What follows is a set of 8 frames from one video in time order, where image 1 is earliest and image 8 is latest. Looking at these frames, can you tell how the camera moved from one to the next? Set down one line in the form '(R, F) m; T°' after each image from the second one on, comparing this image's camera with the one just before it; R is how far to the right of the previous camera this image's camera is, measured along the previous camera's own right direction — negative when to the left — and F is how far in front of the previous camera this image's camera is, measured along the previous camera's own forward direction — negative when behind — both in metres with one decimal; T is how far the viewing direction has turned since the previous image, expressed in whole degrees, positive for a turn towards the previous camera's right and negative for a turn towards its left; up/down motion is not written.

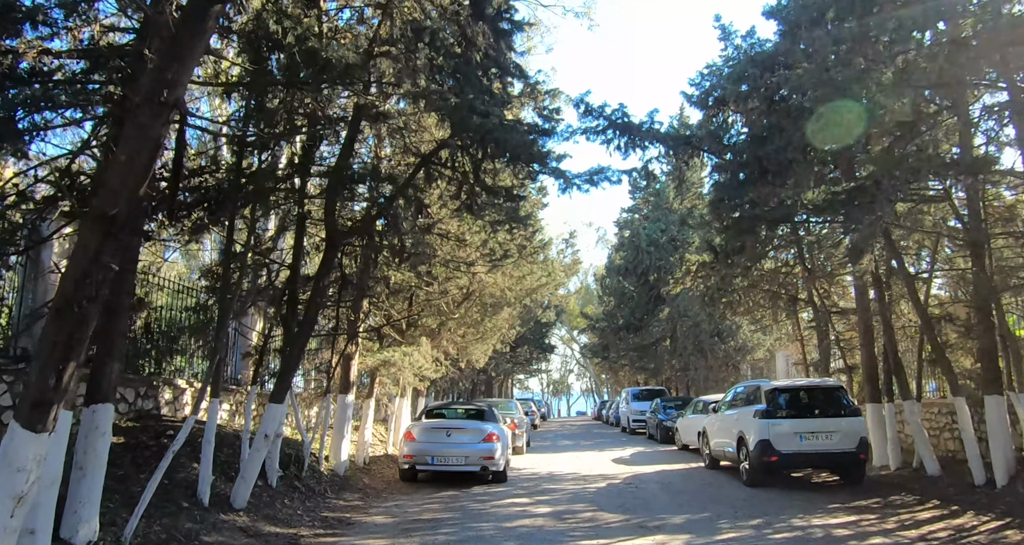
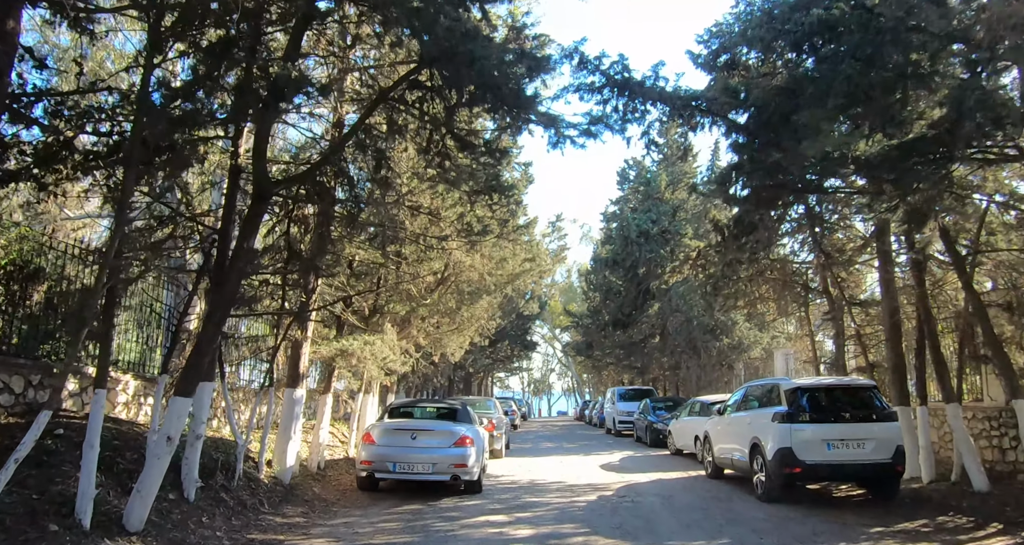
(0.0, +1.9) m; +1°
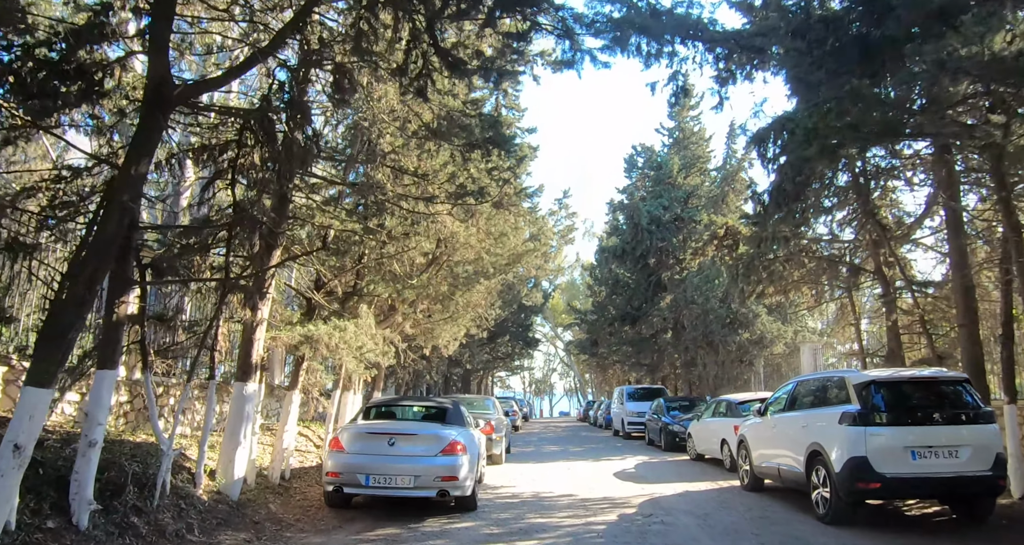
(0.0, +2.1) m; 0°
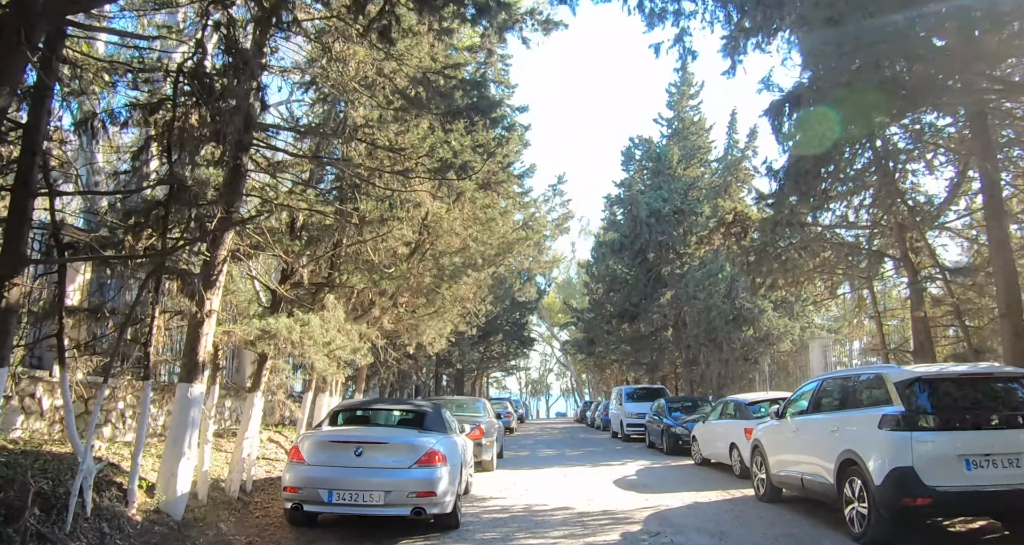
(+0.1, +1.2) m; 0°
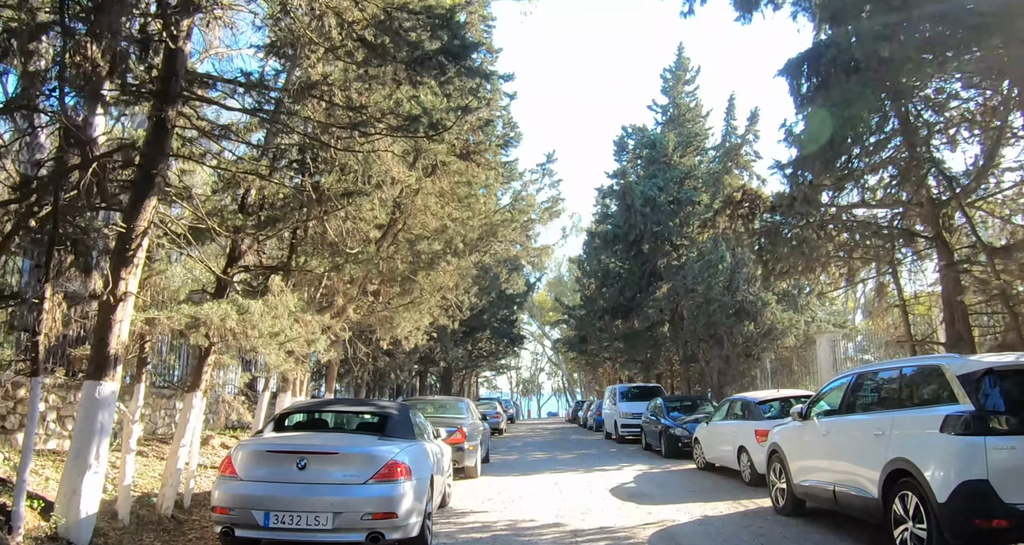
(+0.1, +1.4) m; +1°
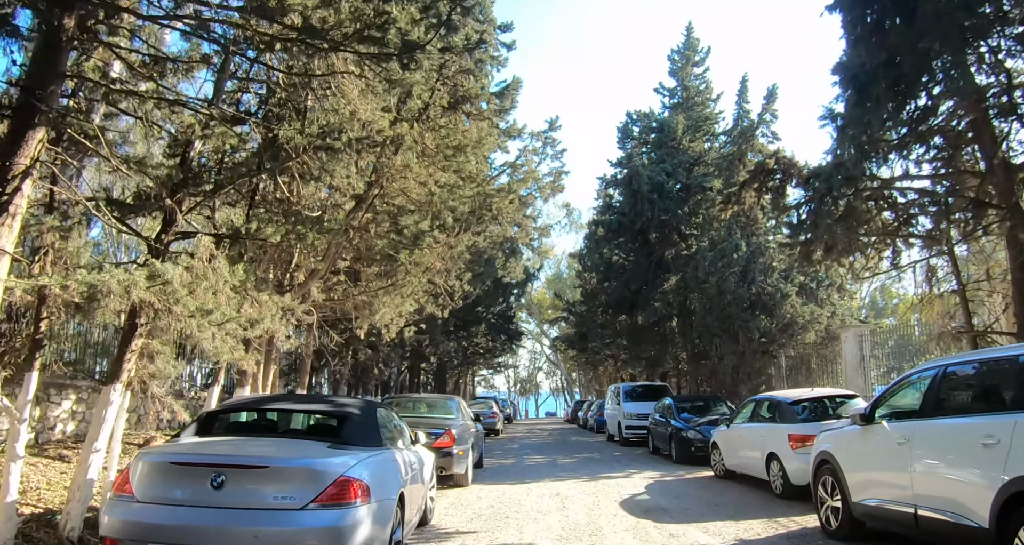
(0.0, +1.6) m; 0°
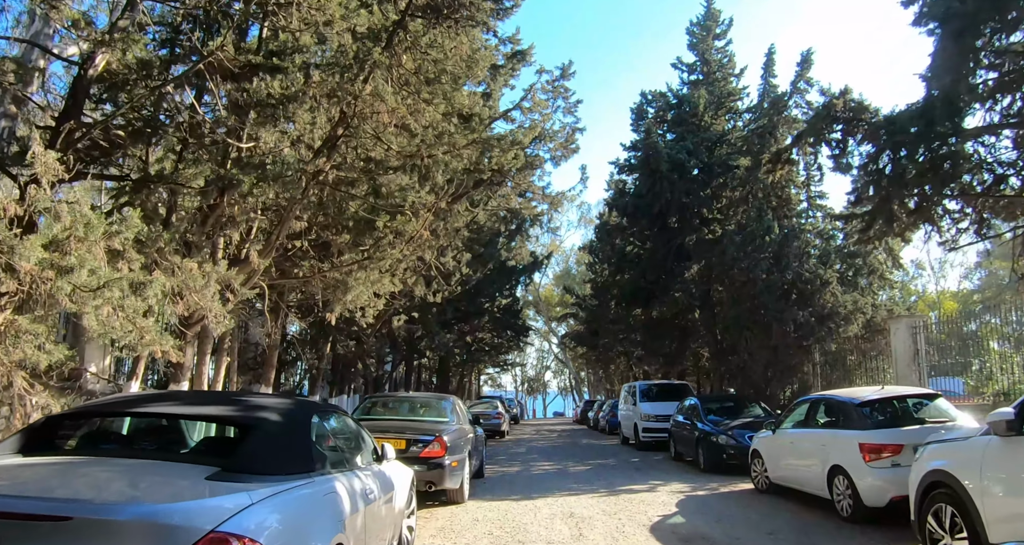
(0.0, +2.0) m; -1°
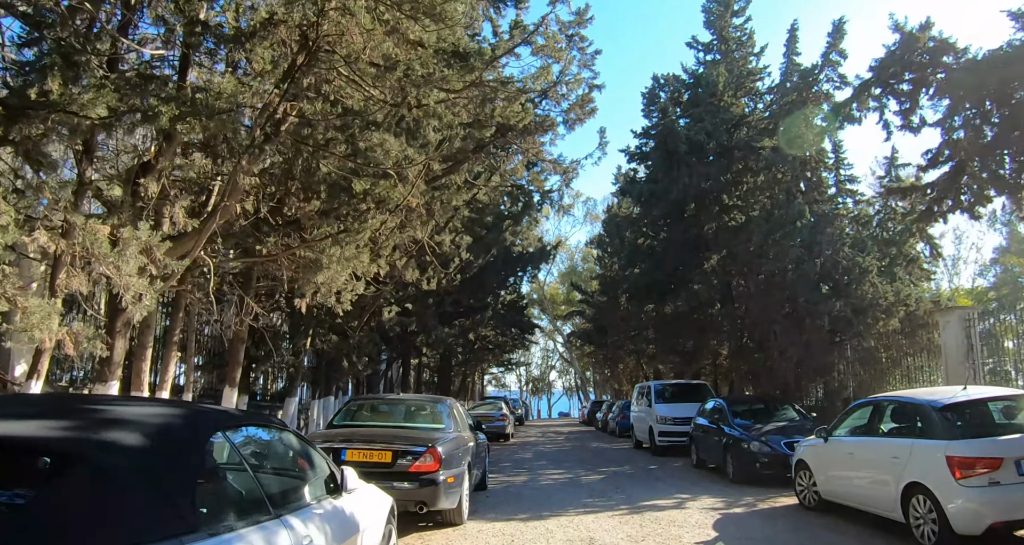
(0.0, +1.5) m; 0°
